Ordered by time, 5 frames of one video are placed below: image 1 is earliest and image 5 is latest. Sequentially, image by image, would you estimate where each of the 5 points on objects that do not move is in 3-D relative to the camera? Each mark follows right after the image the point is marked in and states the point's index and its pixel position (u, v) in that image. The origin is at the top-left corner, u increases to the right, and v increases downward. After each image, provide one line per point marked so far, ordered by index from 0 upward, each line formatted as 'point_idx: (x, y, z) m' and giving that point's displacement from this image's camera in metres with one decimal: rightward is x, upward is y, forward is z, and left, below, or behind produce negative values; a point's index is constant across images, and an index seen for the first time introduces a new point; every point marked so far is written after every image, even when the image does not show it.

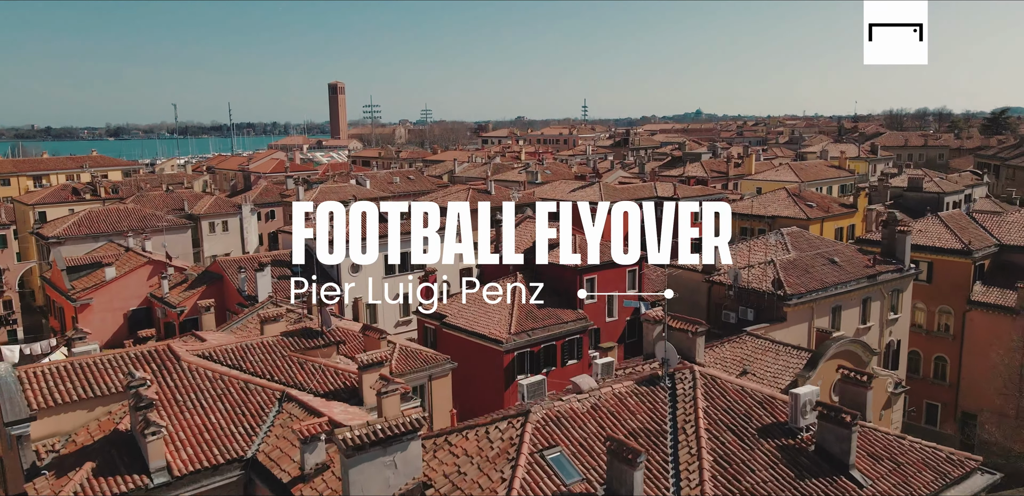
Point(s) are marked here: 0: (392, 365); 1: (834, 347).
0: (-1.9, -1.9, +19.0) m
1: (+4.3, -1.3, +15.6) m
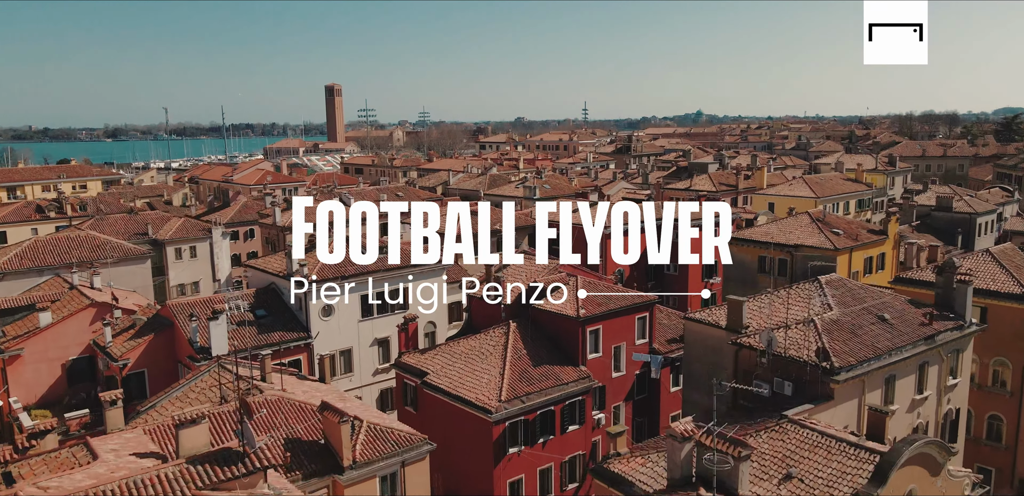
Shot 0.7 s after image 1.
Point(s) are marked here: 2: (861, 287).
0: (-2.1, -2.7, +15.7) m
1: (+4.1, -2.1, +12.3) m
2: (+5.6, -0.6, +19.1) m
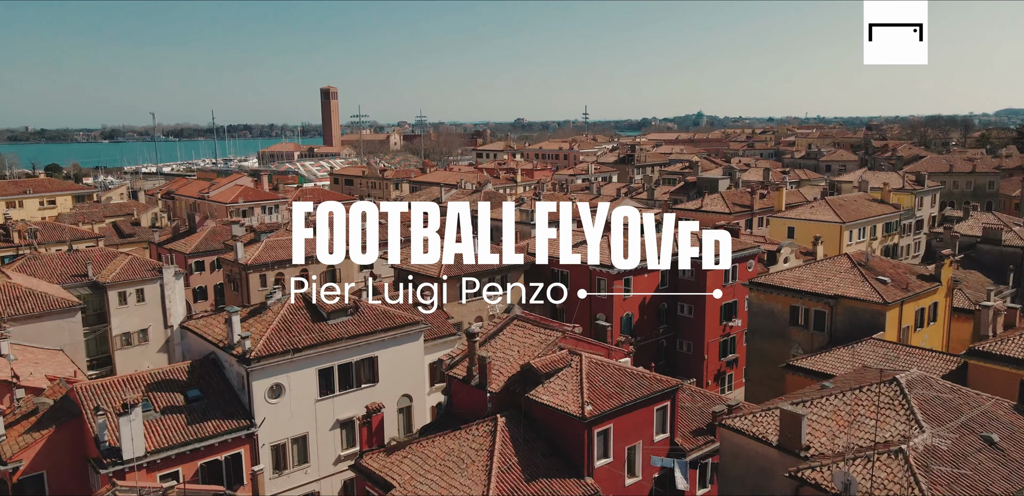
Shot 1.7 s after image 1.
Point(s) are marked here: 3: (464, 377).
0: (-2.3, -3.8, +11.2) m
1: (+3.9, -3.3, +7.8) m
2: (+5.5, -1.8, +14.7) m
3: (-0.8, -2.1, +19.4) m
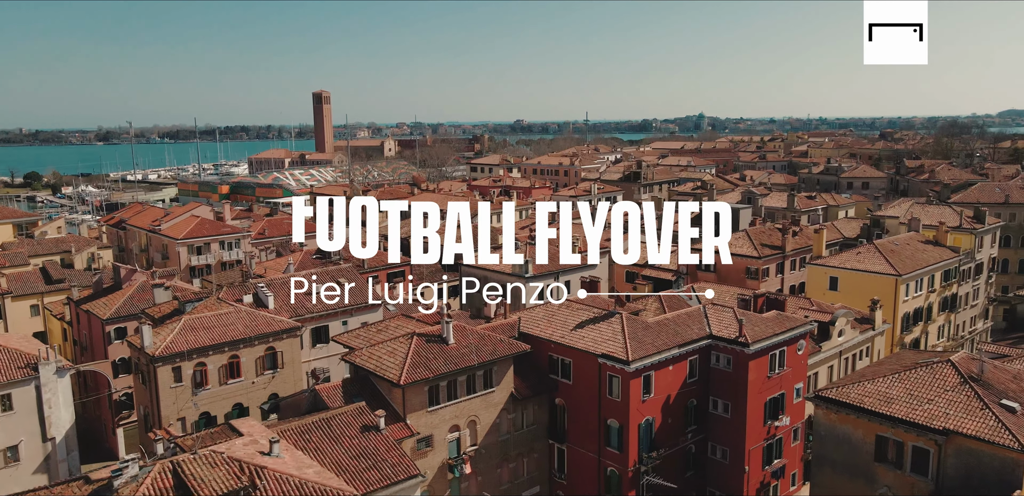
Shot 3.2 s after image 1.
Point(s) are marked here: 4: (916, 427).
0: (-2.6, -5.7, +3.7) m
1: (+3.6, -5.1, +0.3) m
2: (+5.2, -3.6, +7.2) m
3: (-1.1, -3.9, +11.9) m
4: (+6.5, -2.9, +19.2) m
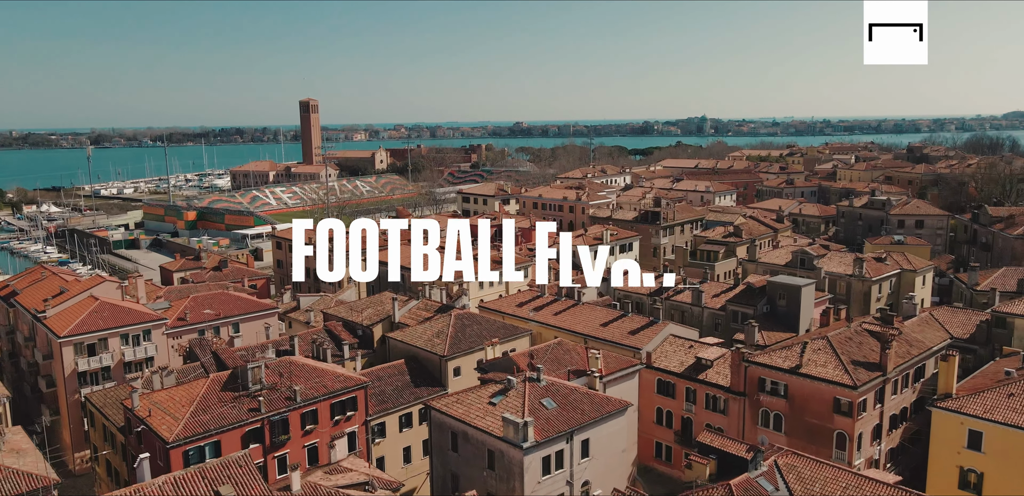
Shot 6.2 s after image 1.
0: (-2.7, -8.9, -9.1) m
1: (+3.4, -8.4, -12.5) m
2: (+5.0, -6.9, -5.7) m
3: (-1.3, -7.2, -1.0) m
4: (+6.4, -6.2, +6.4) m
